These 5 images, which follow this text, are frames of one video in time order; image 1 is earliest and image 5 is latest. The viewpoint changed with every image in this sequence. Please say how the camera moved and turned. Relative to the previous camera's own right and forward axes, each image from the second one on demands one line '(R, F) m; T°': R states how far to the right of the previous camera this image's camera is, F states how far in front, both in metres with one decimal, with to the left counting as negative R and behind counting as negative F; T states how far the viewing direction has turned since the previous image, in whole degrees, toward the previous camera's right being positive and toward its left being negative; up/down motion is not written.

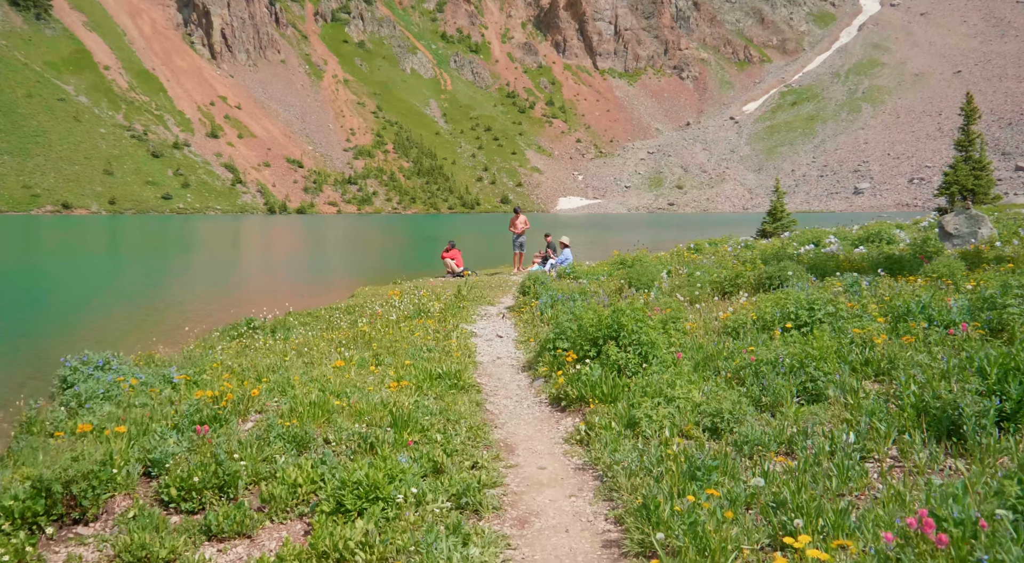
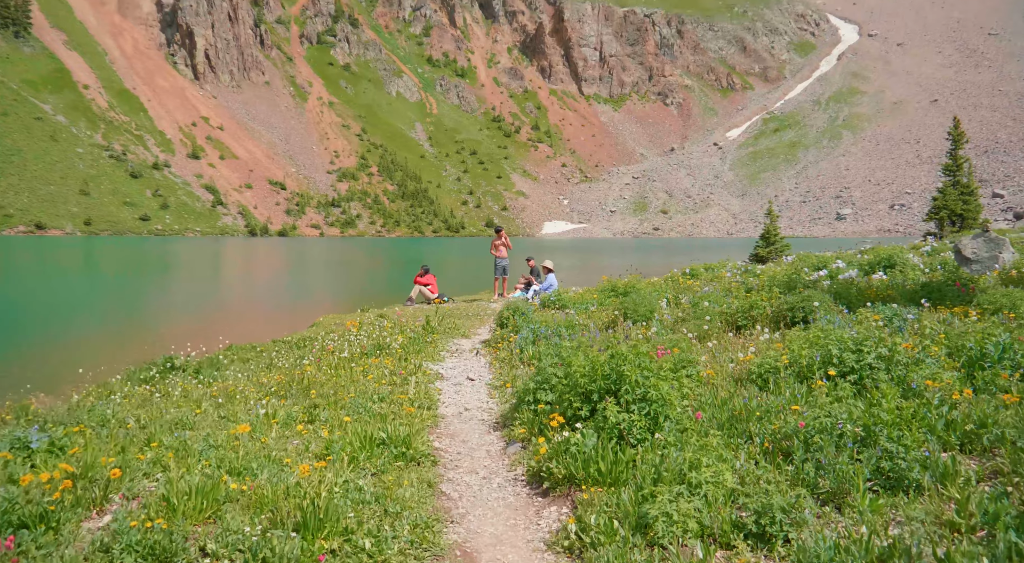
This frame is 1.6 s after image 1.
(+0.2, +2.6) m; +1°
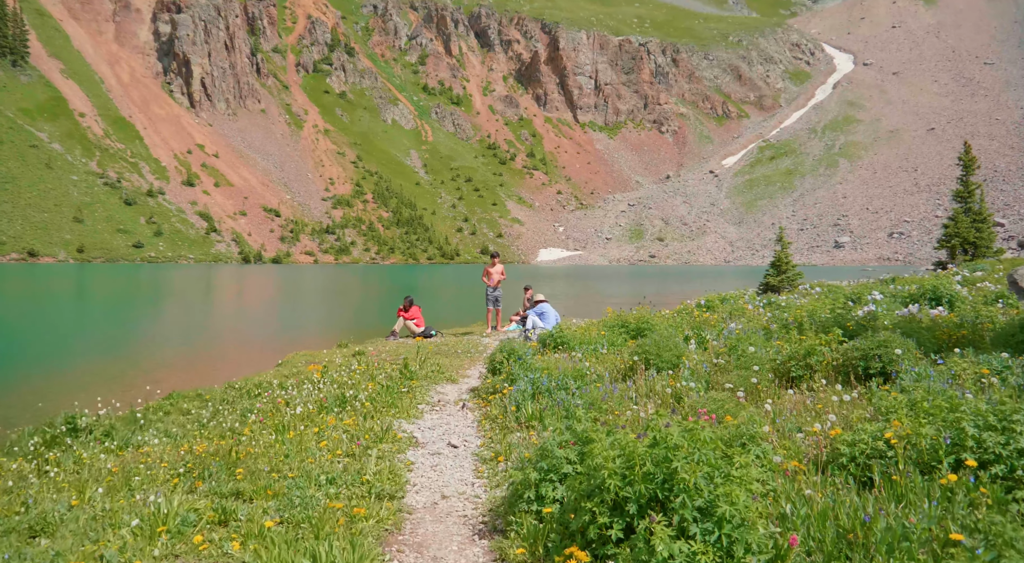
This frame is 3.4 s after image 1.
(0.0, +2.9) m; 0°
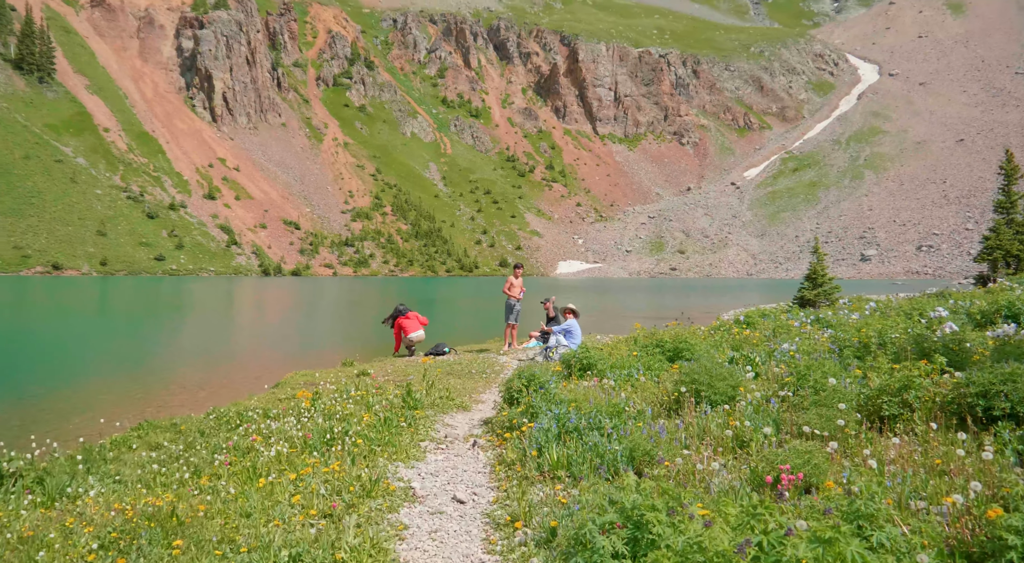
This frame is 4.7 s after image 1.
(0.0, +2.1) m; -1°
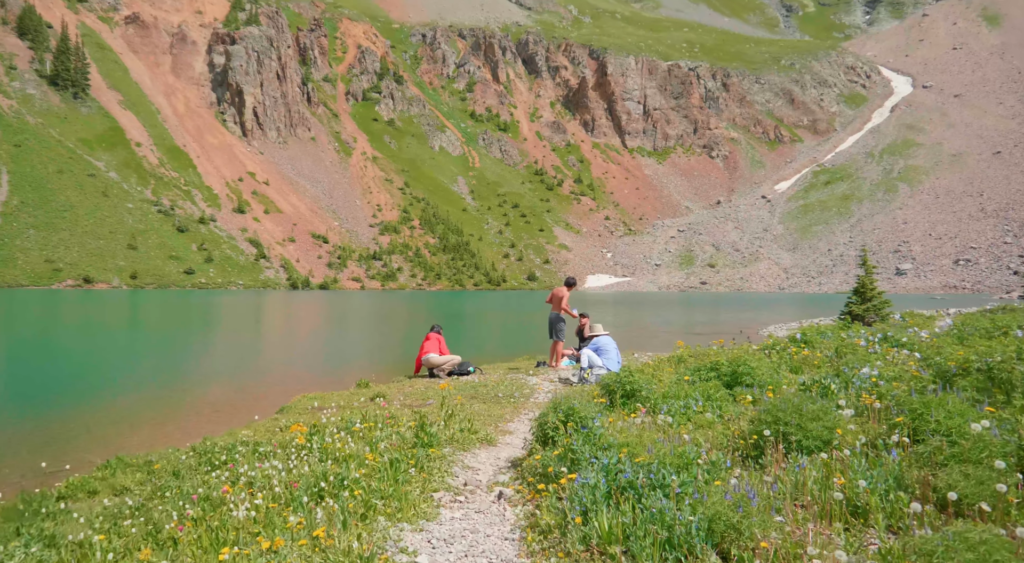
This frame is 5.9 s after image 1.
(-0.1, +2.1) m; -2°
